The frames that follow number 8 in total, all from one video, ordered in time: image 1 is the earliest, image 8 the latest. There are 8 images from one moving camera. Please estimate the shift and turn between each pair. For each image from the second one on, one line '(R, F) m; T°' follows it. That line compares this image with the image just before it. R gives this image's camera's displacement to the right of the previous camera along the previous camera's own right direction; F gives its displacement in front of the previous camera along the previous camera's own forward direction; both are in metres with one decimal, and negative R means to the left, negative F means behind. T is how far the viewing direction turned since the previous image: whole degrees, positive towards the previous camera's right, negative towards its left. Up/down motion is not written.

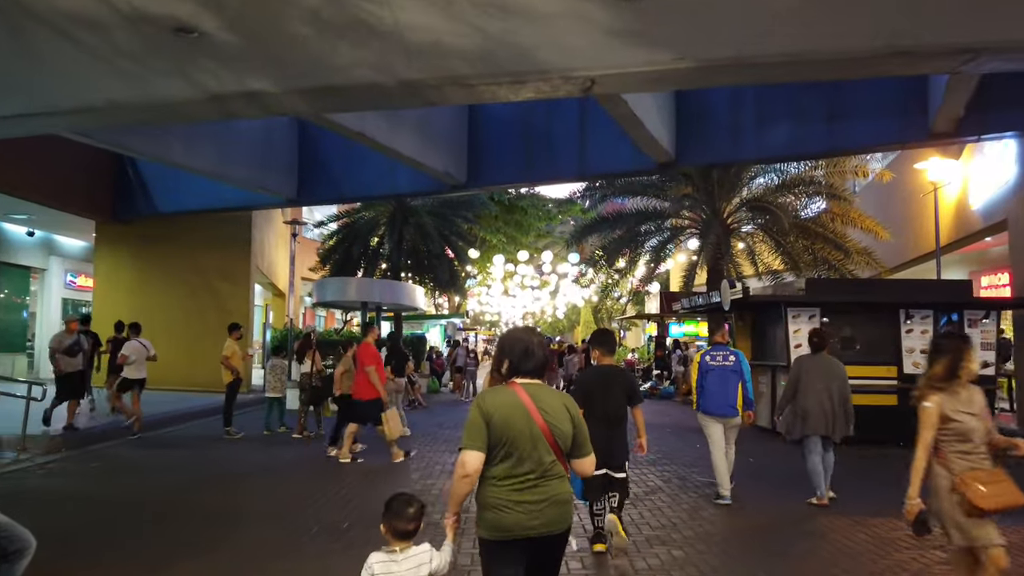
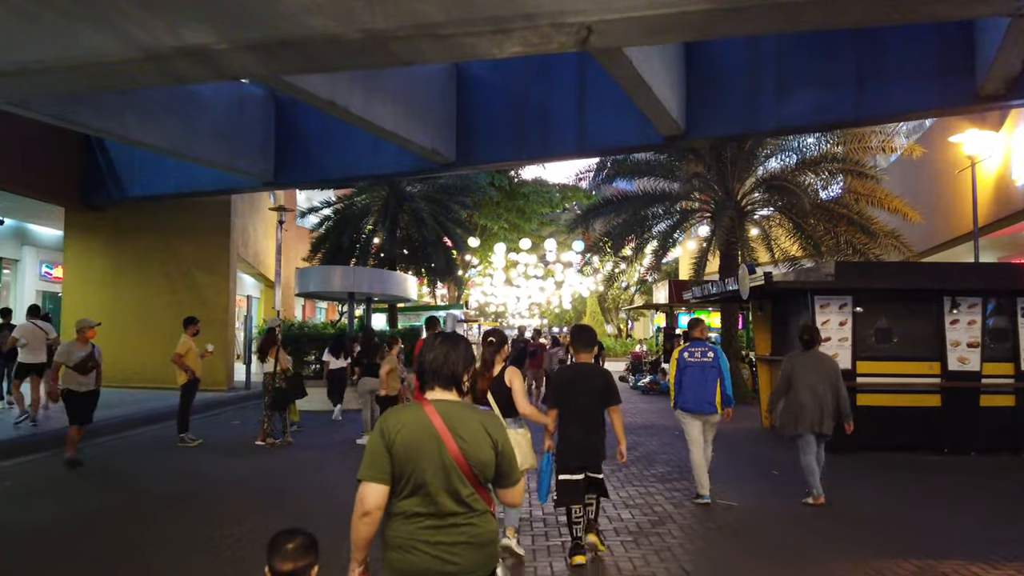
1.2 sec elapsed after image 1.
(+0.3, +1.3) m; -1°
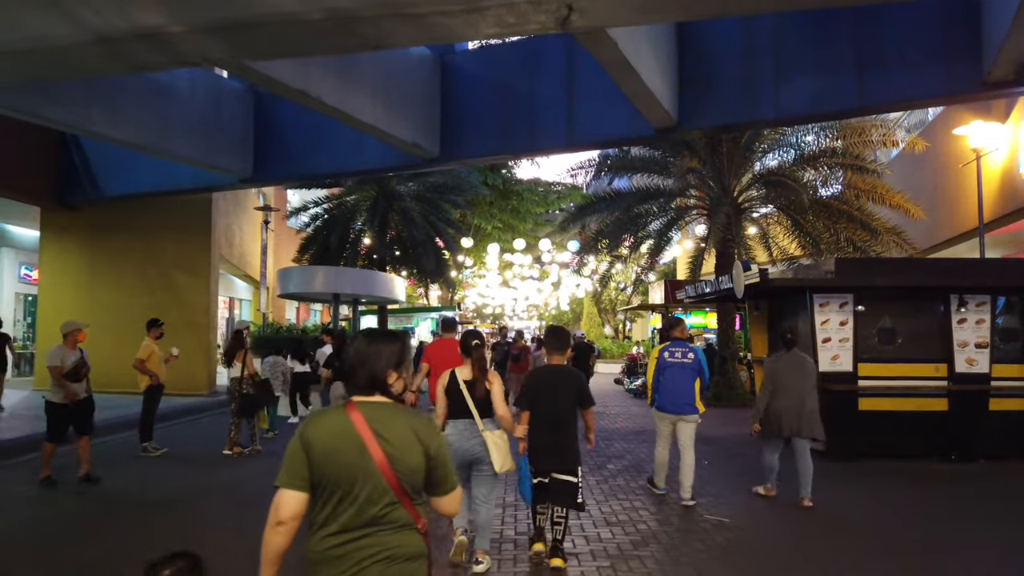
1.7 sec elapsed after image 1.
(+0.2, +0.5) m; 0°
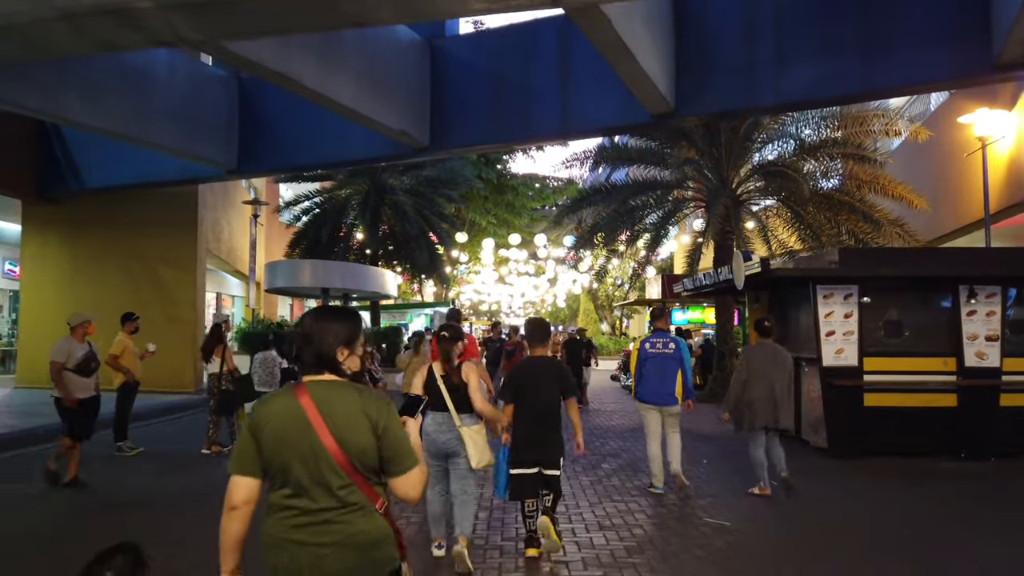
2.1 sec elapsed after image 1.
(+0.1, +0.4) m; 0°
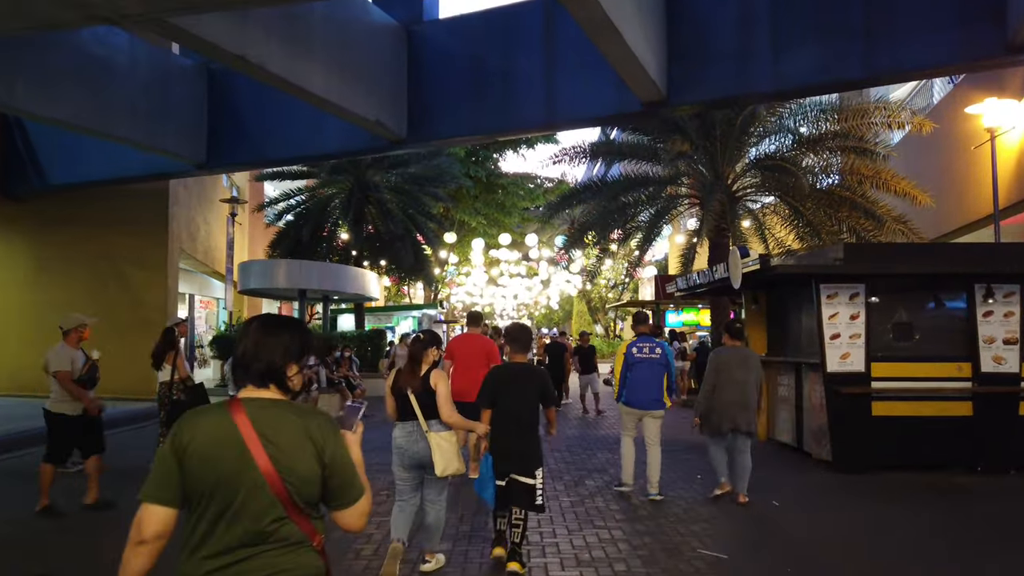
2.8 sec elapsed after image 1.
(+0.2, +0.7) m; 0°
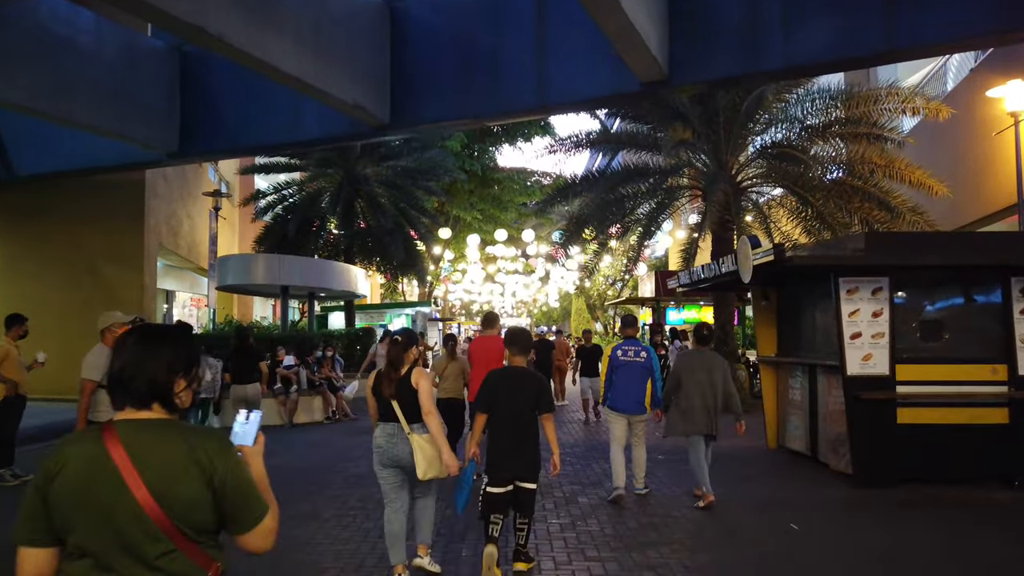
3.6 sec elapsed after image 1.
(+0.1, +0.8) m; 0°
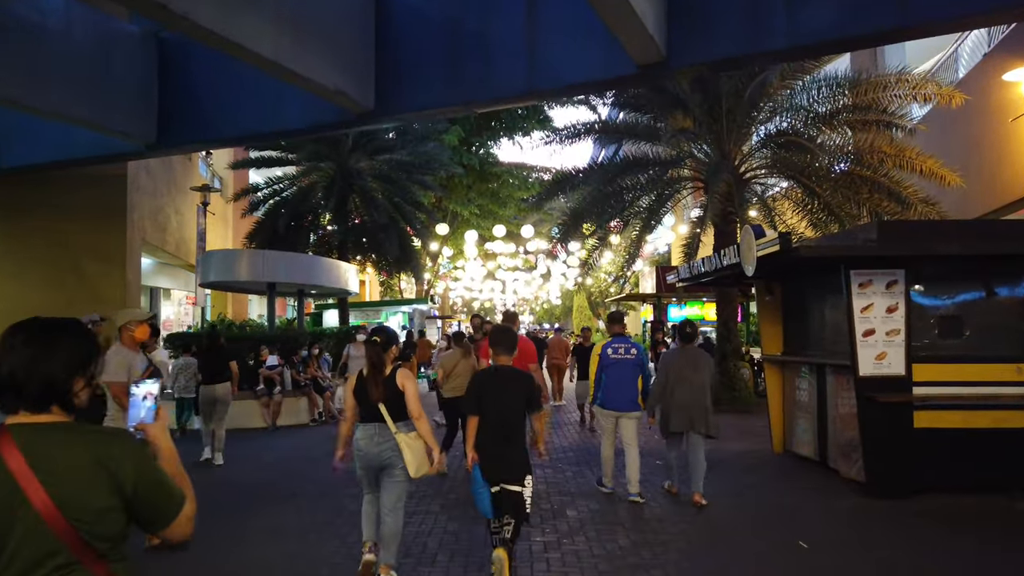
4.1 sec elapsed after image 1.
(+0.2, +0.5) m; 0°
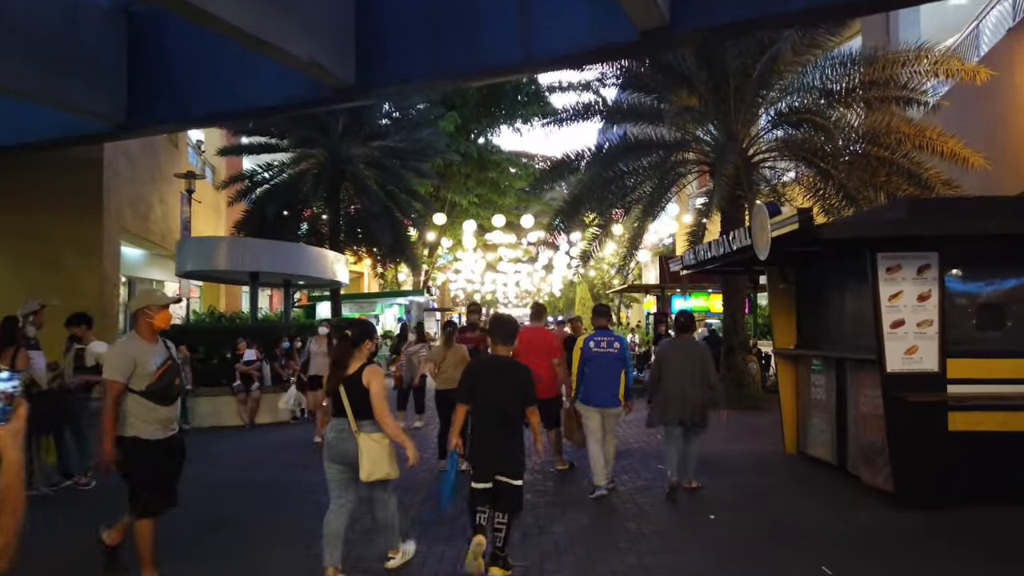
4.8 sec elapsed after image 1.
(+0.2, +0.7) m; 0°
